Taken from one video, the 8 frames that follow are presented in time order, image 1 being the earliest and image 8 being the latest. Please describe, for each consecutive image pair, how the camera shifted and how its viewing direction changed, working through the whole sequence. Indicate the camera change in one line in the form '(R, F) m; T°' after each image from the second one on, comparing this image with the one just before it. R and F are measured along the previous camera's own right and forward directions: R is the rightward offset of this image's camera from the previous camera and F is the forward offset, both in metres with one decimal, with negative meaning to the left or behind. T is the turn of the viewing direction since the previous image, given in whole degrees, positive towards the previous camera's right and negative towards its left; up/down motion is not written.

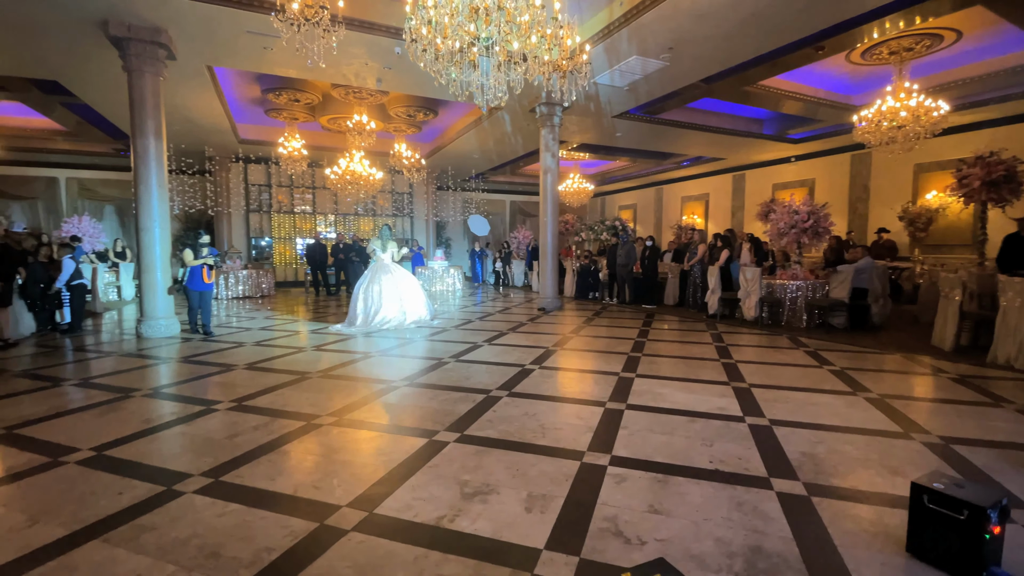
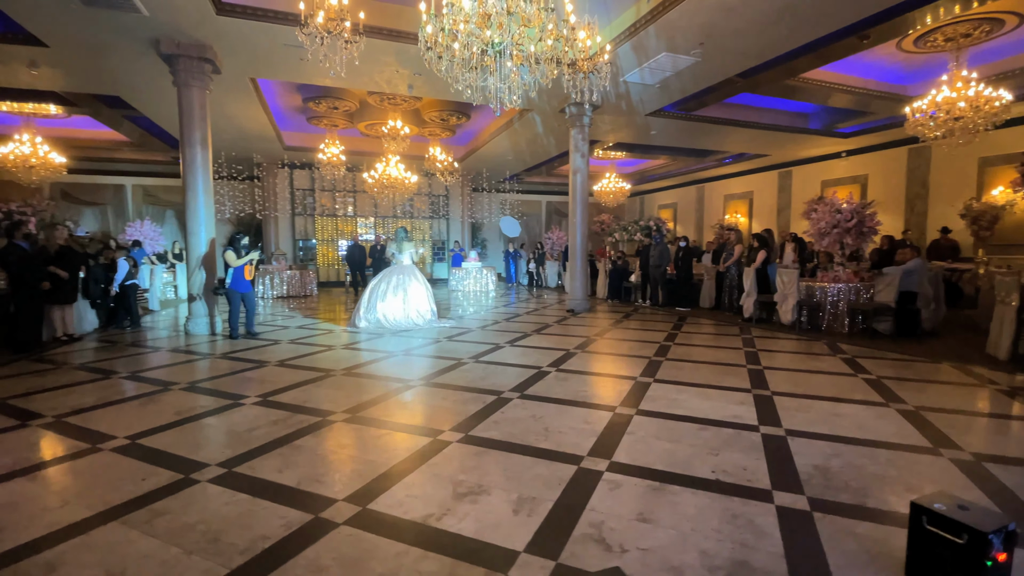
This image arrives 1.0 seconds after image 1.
(+0.2, 0.0) m; -5°
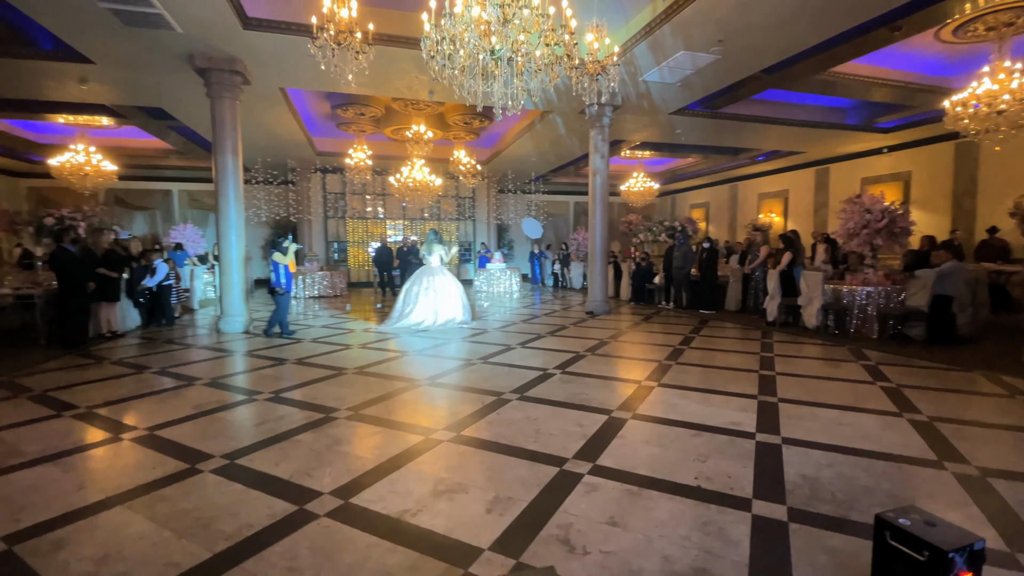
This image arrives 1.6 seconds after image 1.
(+0.3, 0.0) m; -4°
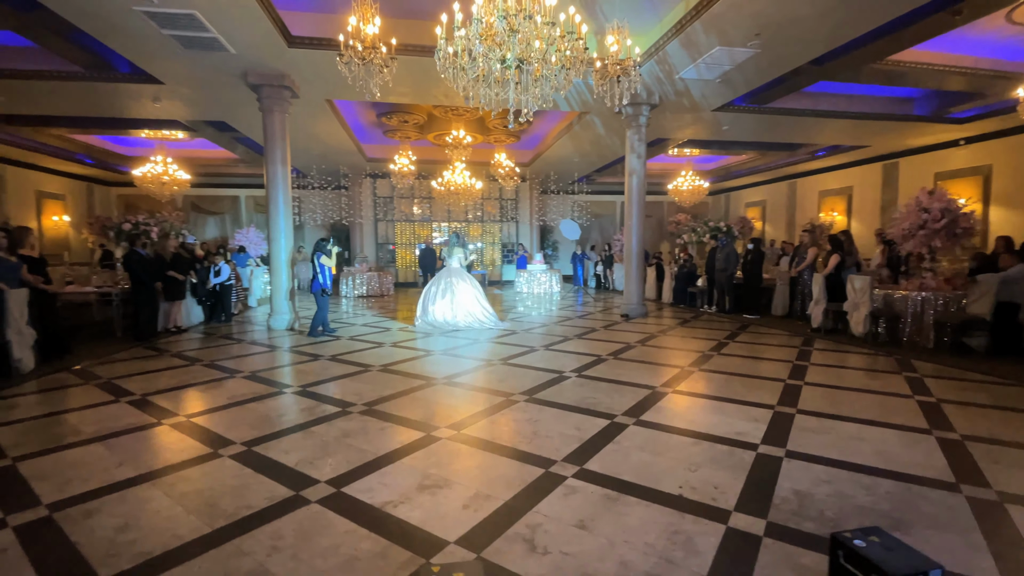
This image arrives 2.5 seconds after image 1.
(+0.4, -0.1) m; -7°
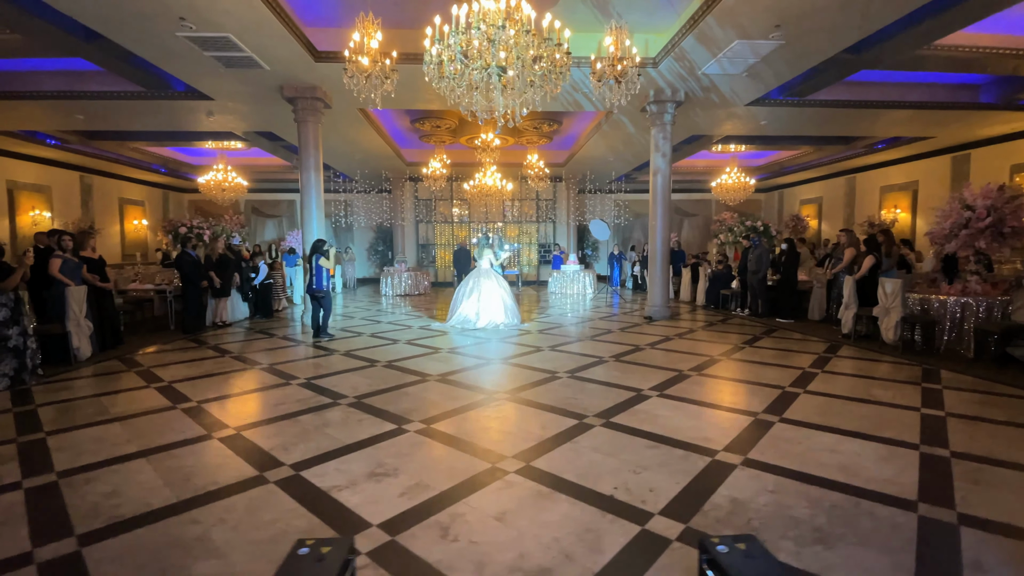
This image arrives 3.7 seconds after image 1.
(+0.6, -0.1) m; -7°
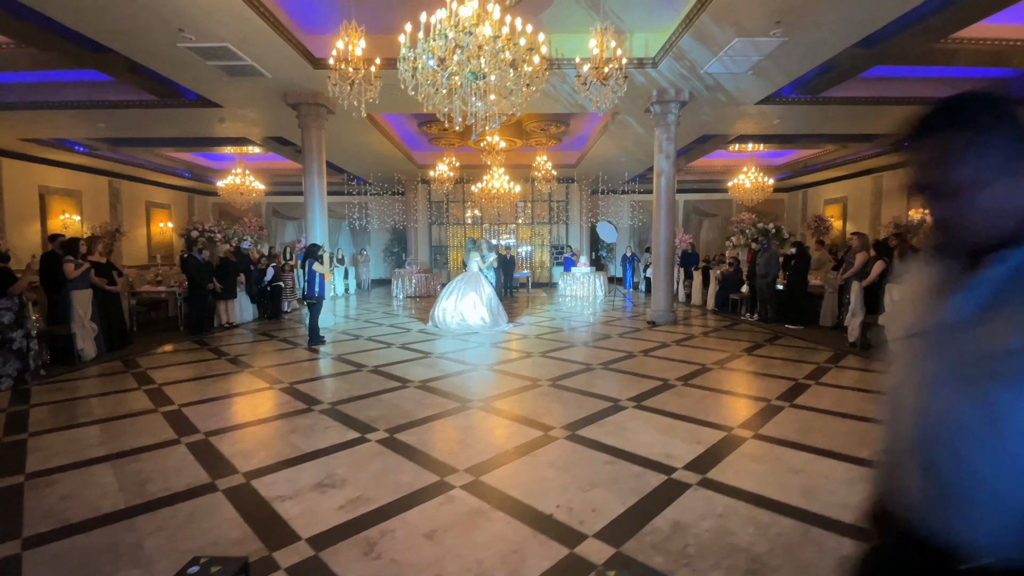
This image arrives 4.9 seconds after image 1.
(+0.4, +0.1) m; -3°
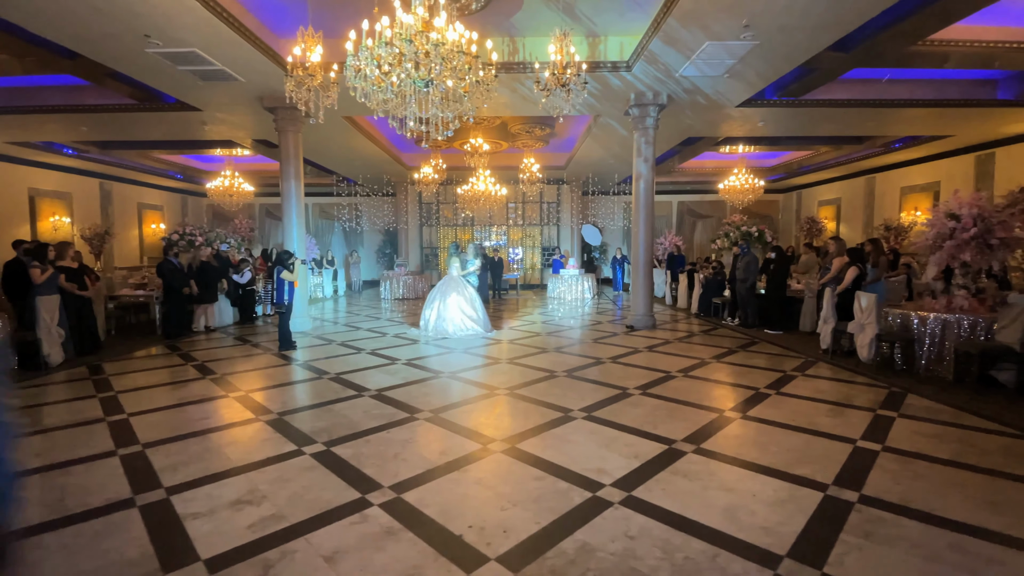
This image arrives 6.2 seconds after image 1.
(+0.5, 0.0) m; -1°
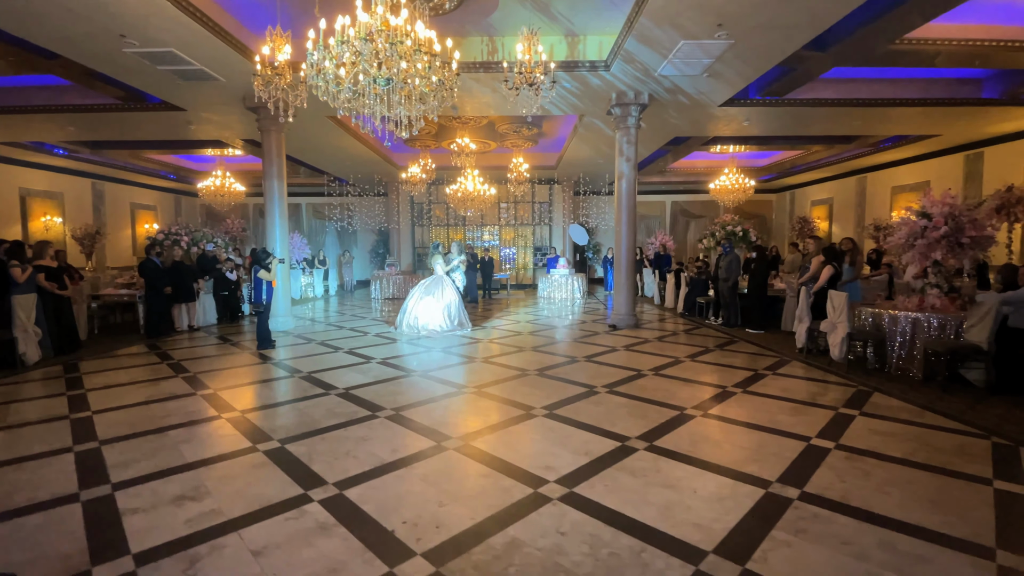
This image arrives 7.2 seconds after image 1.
(+0.3, 0.0) m; 0°
